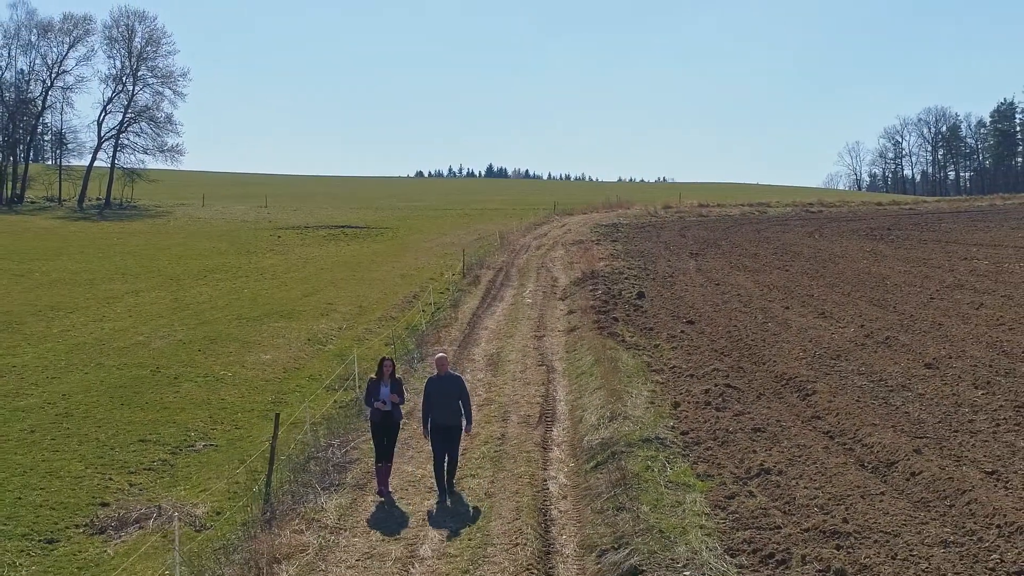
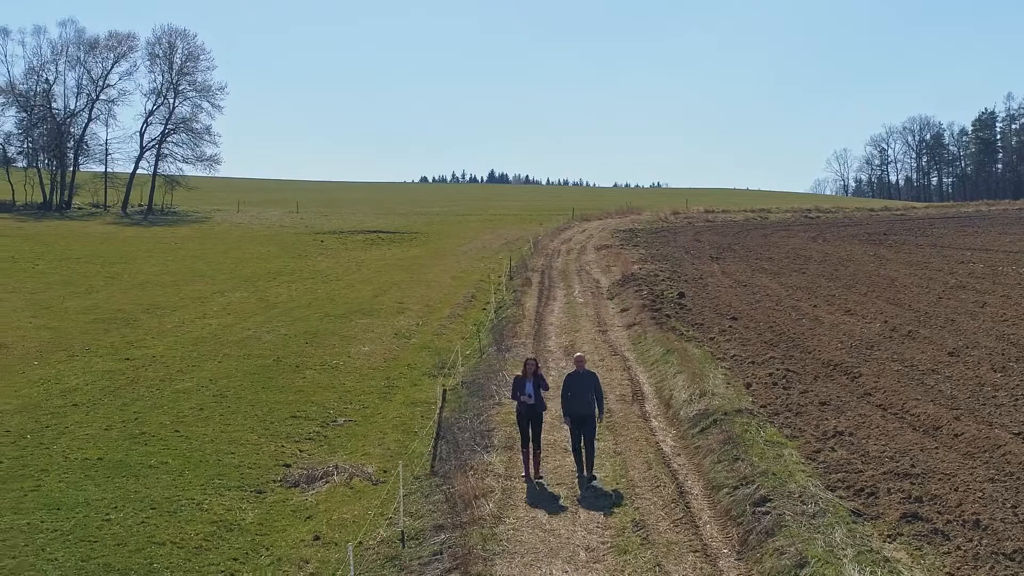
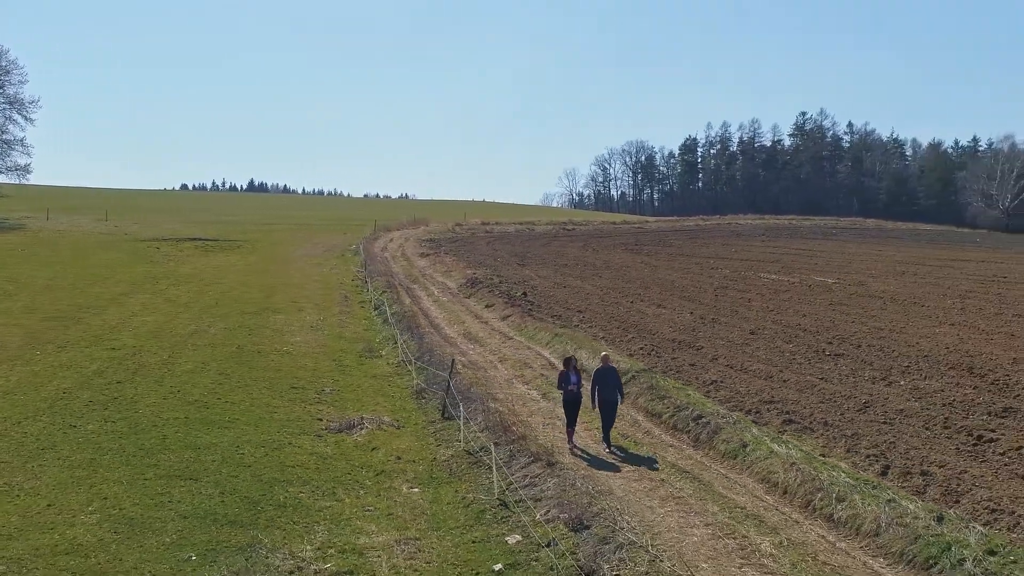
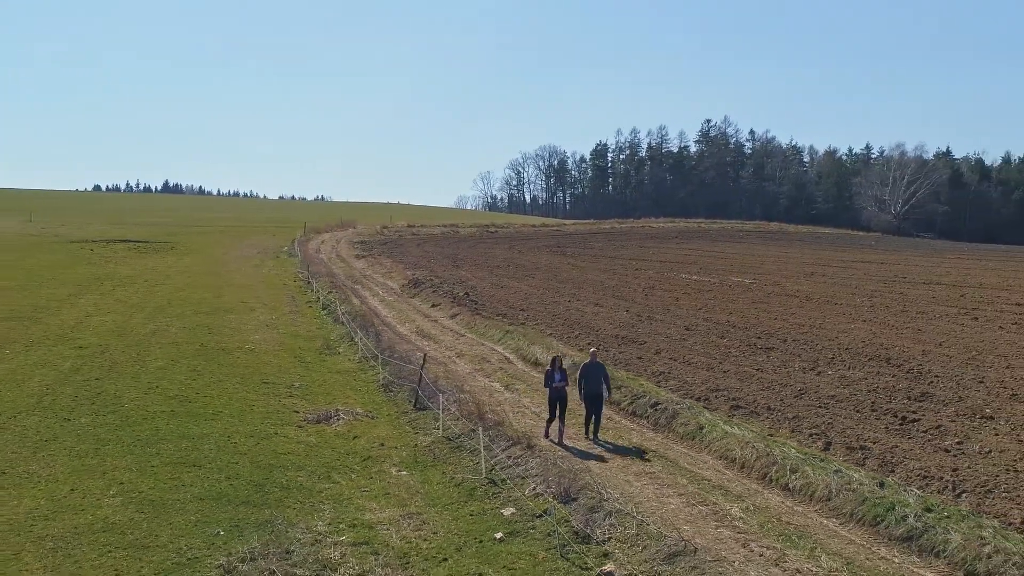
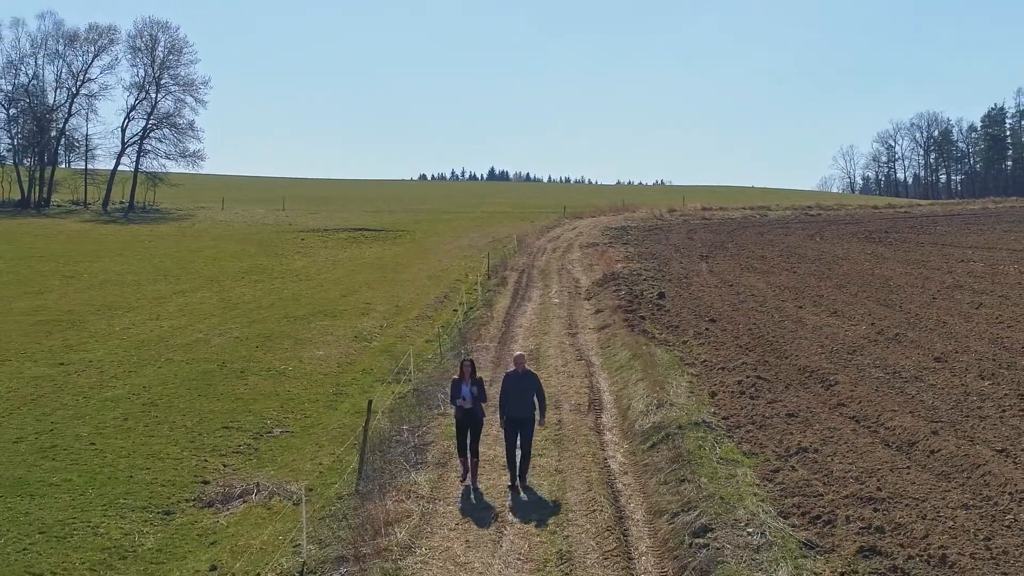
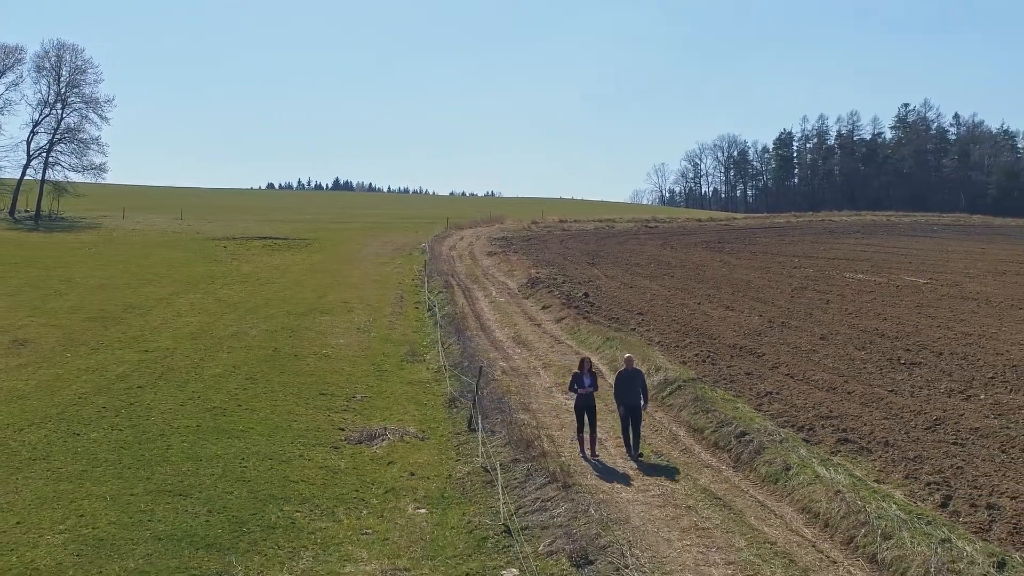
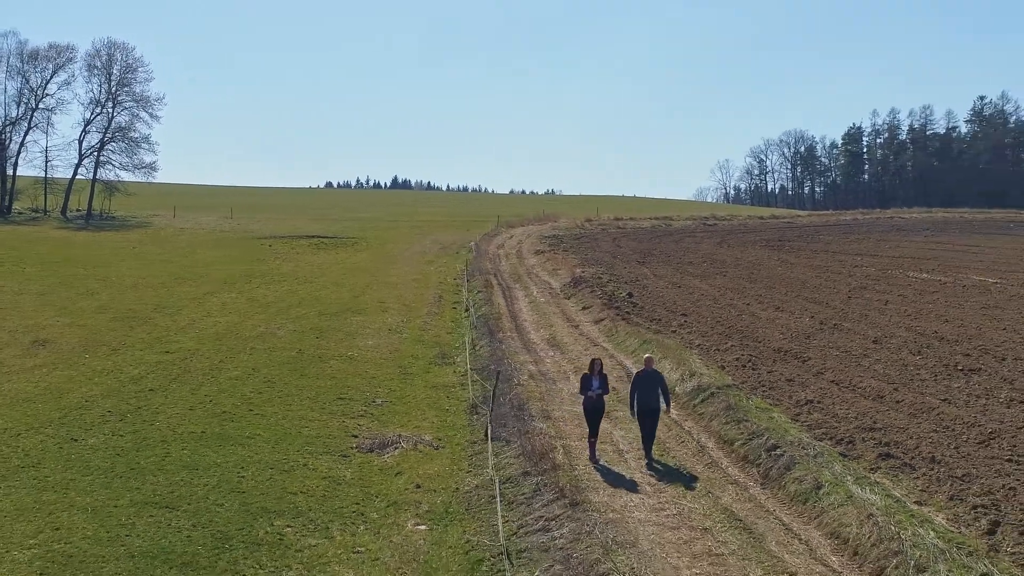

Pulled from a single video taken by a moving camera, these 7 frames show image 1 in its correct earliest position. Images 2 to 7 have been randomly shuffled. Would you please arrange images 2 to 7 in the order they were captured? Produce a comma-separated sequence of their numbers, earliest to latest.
5, 2, 7, 6, 3, 4
